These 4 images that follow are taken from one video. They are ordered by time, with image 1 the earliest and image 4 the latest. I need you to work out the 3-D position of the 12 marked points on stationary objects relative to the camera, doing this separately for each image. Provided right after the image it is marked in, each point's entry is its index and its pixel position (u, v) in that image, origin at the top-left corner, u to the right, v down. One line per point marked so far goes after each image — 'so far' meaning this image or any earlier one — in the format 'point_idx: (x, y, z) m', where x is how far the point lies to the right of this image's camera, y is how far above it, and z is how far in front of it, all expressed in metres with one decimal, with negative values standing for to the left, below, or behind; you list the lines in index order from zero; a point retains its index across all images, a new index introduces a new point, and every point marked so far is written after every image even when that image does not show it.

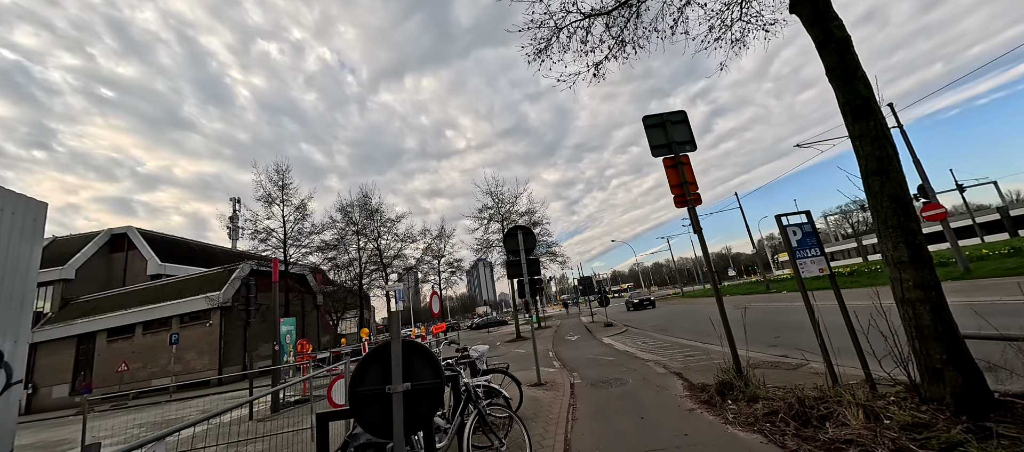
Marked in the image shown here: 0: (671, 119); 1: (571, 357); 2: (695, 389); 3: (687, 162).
0: (+2.9, +2.0, +6.9) m
1: (+1.9, -4.3, +12.3) m
2: (+3.0, -2.7, +6.2) m
3: (+3.1, +1.1, +6.7) m
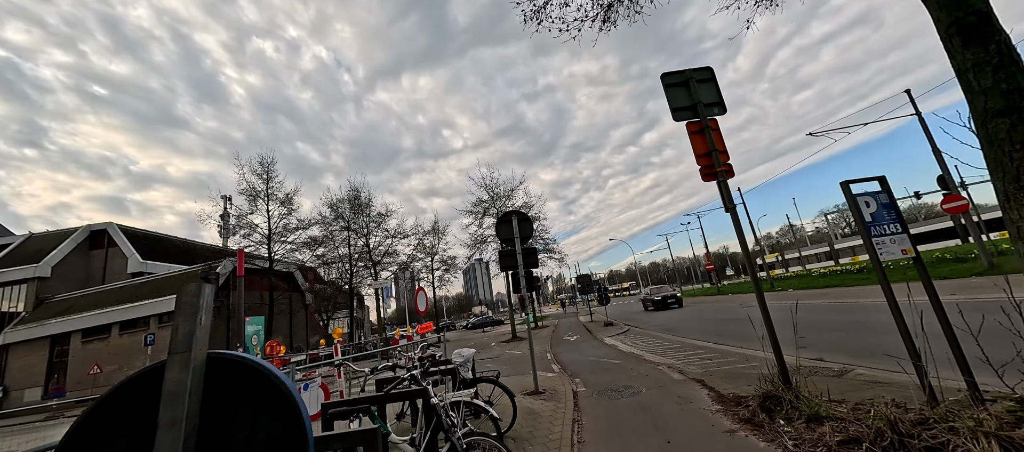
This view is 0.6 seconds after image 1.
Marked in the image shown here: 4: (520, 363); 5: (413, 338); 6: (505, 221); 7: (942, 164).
0: (+2.8, +2.3, +5.7) m
1: (+1.8, -4.0, +11.2) m
2: (+2.9, -2.4, +5.0) m
3: (+3.0, +1.5, +5.5) m
4: (+0.3, -4.4, +11.9) m
5: (-3.2, -3.6, +12.0) m
6: (-0.1, +0.1, +8.1) m
7: (+18.8, +2.7, +16.3) m
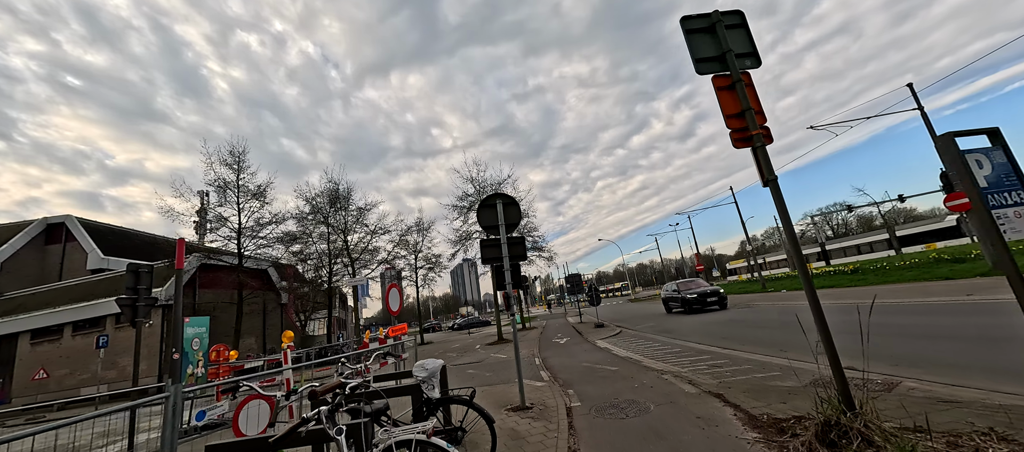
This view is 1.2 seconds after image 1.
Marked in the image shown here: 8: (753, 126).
0: (+2.6, +2.5, +4.6) m
1: (+1.3, -3.8, +10.1) m
2: (+2.7, -2.1, +3.9) m
3: (+2.8, +1.7, +4.4) m
4: (-0.2, -4.1, +10.7) m
5: (-3.6, -3.3, +10.7) m
6: (-0.4, +0.4, +6.9) m
7: (+18.2, +2.8, +15.7) m
8: (+2.7, +1.2, +4.2) m
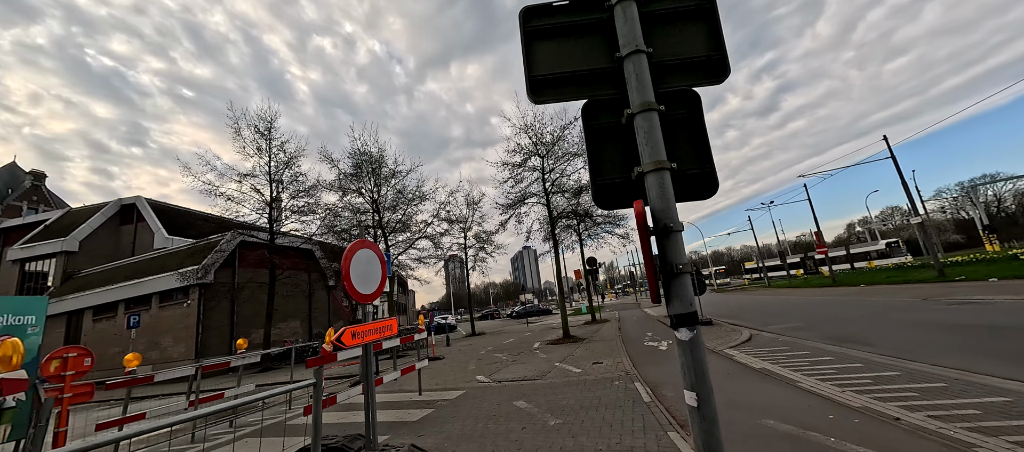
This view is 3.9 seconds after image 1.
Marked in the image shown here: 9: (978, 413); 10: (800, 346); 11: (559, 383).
0: (+2.8, +3.7, -1.0) m
1: (+2.5, -2.4, +4.8) m
2: (+2.8, -1.0, -1.5) m
3: (+3.0, +2.9, -1.2) m
4: (+1.1, -2.8, +5.7) m
5: (-2.3, -2.0, +6.2) m
6: (+0.2, +1.6, +1.8) m
7: (+20.0, +4.4, +7.4) m
8: (+2.9, +2.3, -1.3) m
9: (+5.0, -2.0, +4.0) m
10: (+6.8, -2.9, +8.9) m
11: (+0.9, -3.2, +7.5) m
